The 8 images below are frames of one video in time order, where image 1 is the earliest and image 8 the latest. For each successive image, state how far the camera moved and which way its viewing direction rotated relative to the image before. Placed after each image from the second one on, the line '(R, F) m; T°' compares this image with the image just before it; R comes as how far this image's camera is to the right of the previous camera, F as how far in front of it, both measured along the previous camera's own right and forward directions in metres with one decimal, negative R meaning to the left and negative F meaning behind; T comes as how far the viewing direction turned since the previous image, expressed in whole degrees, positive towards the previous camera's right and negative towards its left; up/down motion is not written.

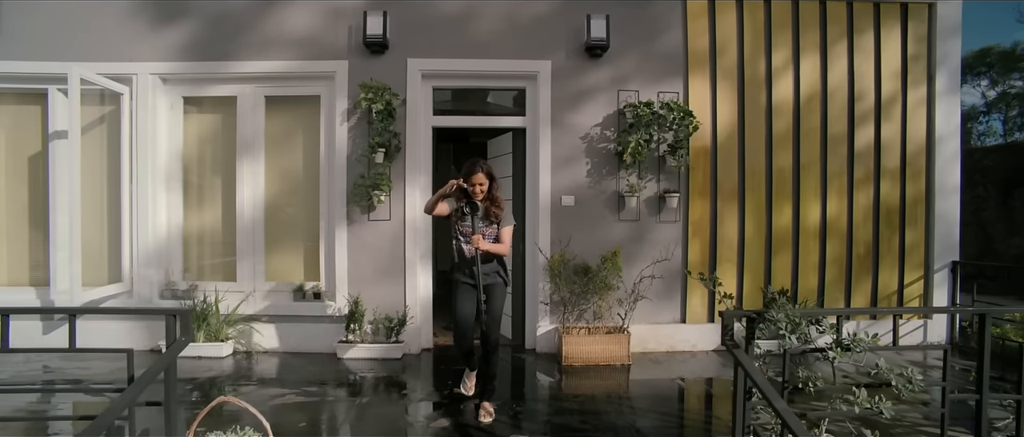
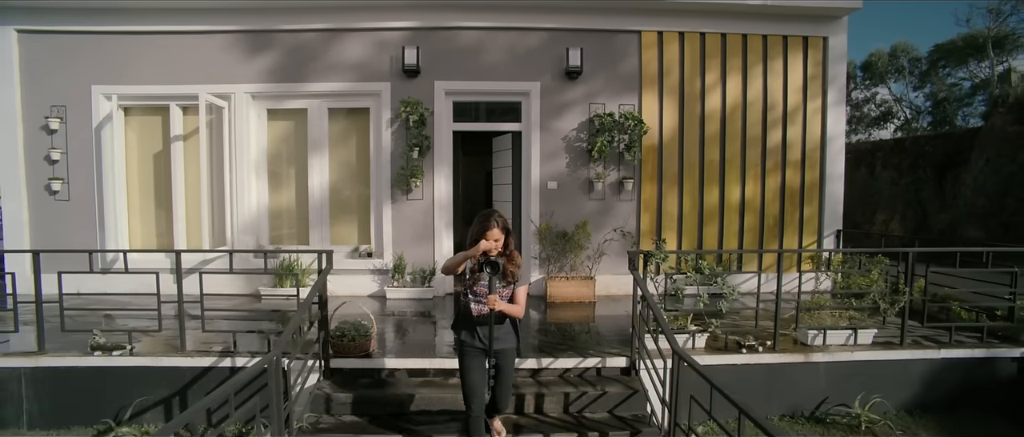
(0.0, -1.7) m; 0°
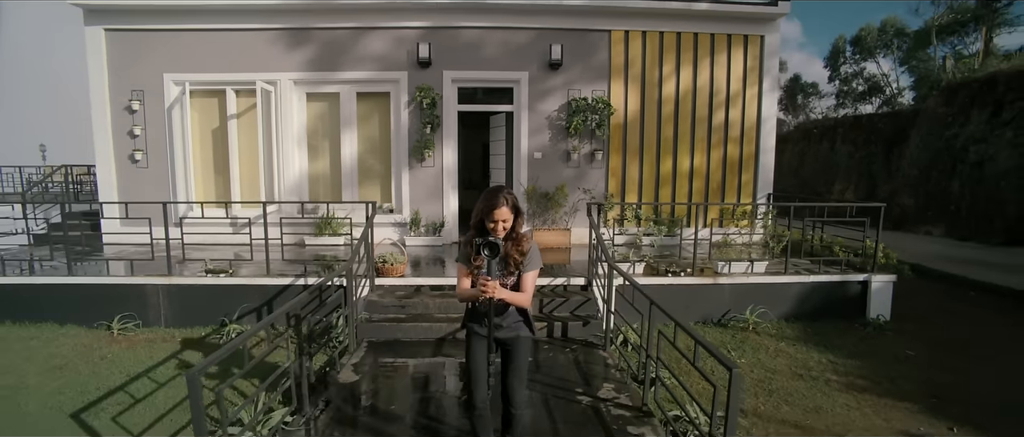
(0.0, -1.5) m; 0°
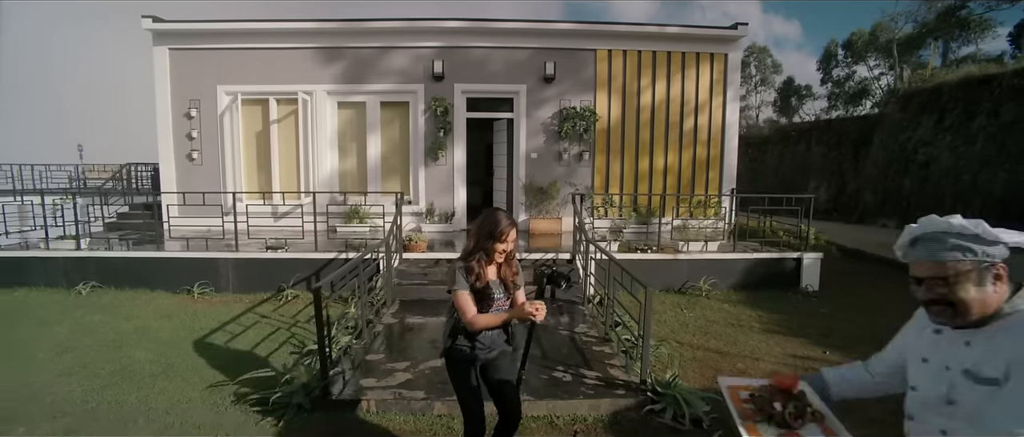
(0.0, -1.4) m; 0°
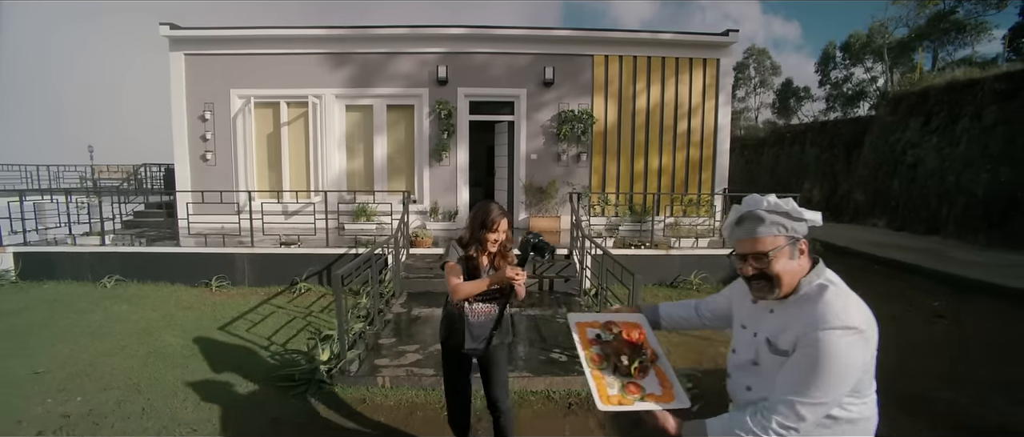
(0.0, -0.4) m; 0°
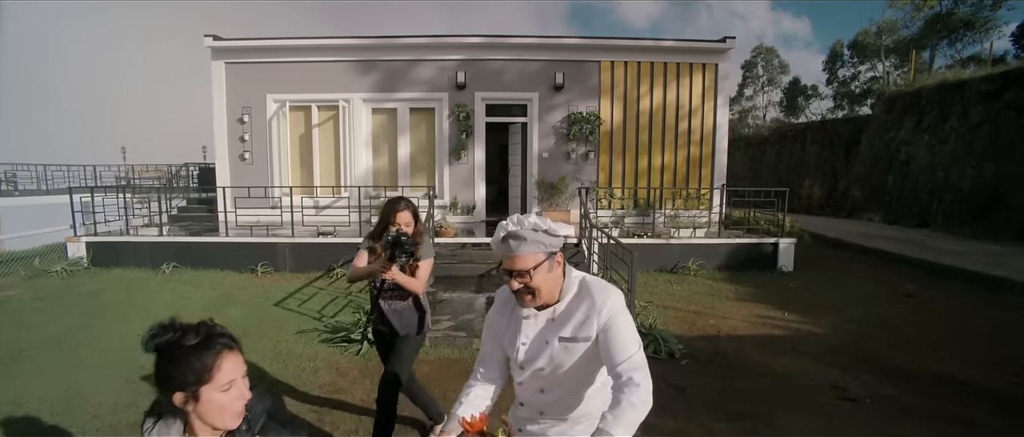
(-0.1, -0.8) m; -1°
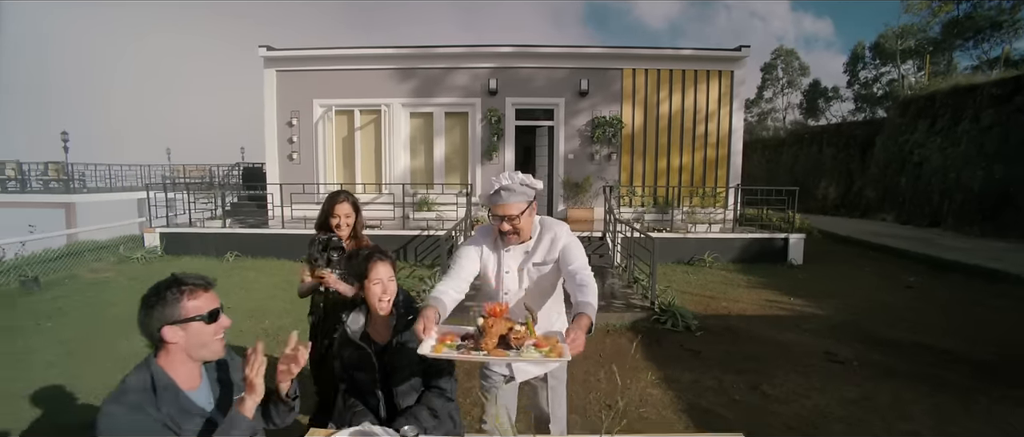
(-0.2, -0.8) m; -2°
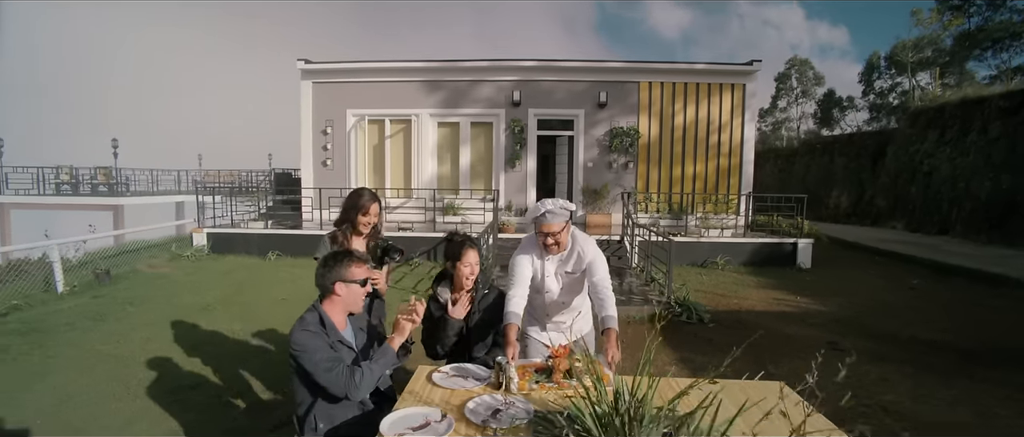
(-0.2, -0.6) m; -1°
